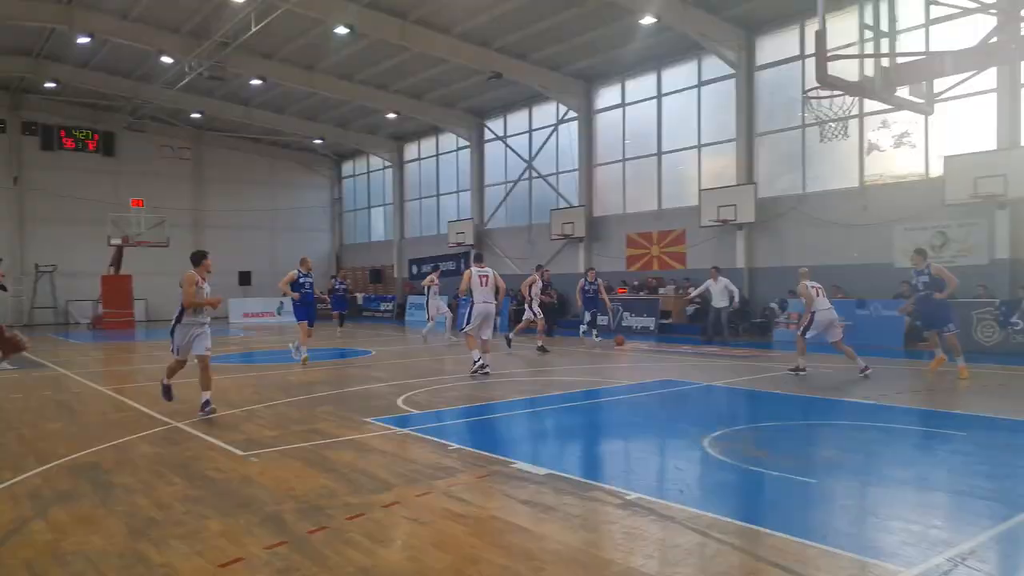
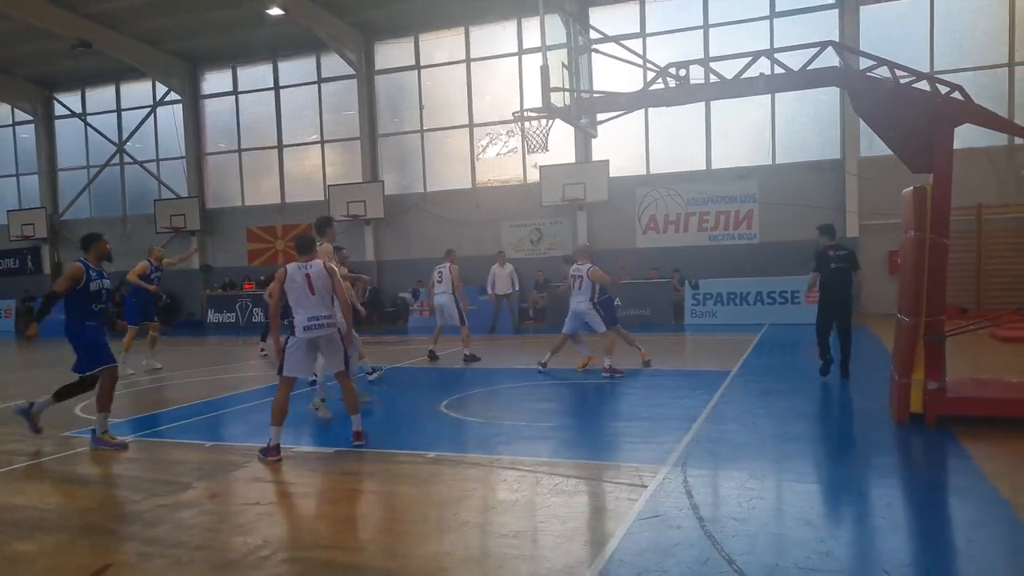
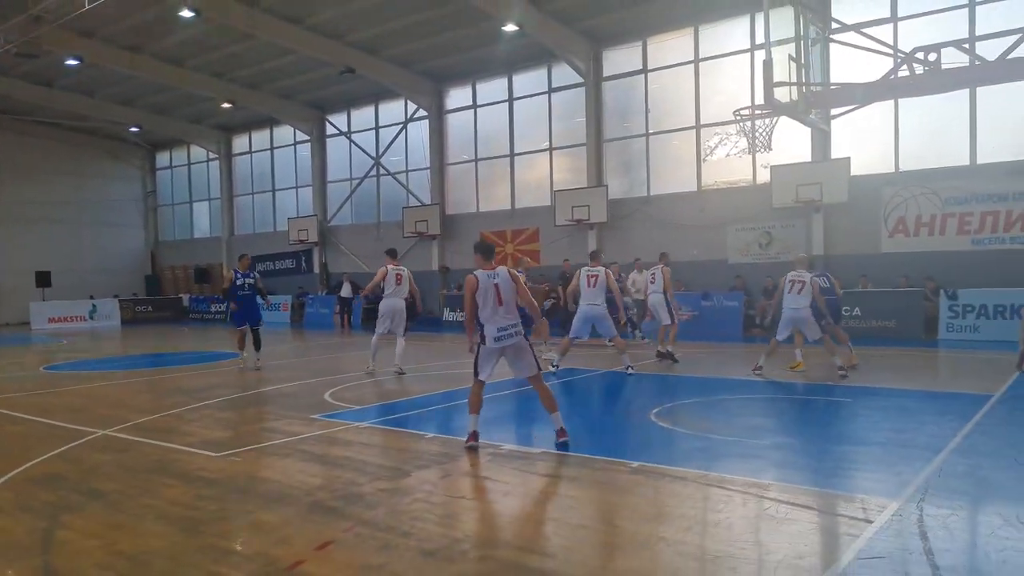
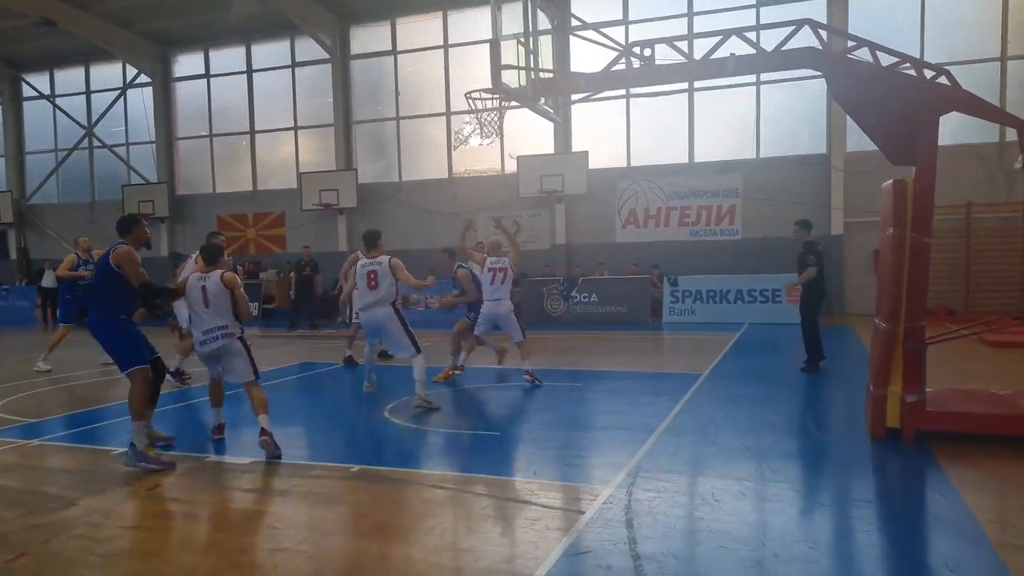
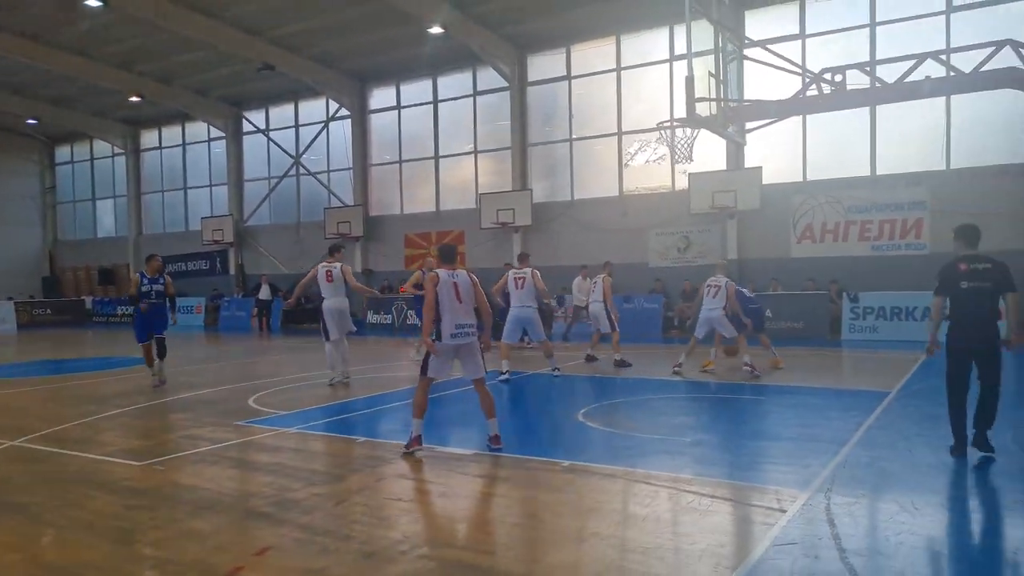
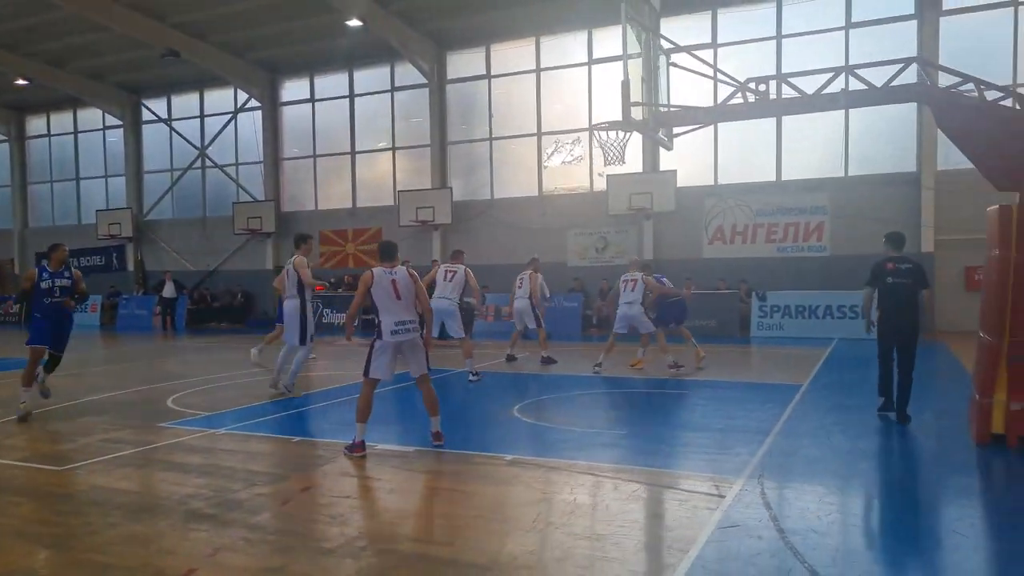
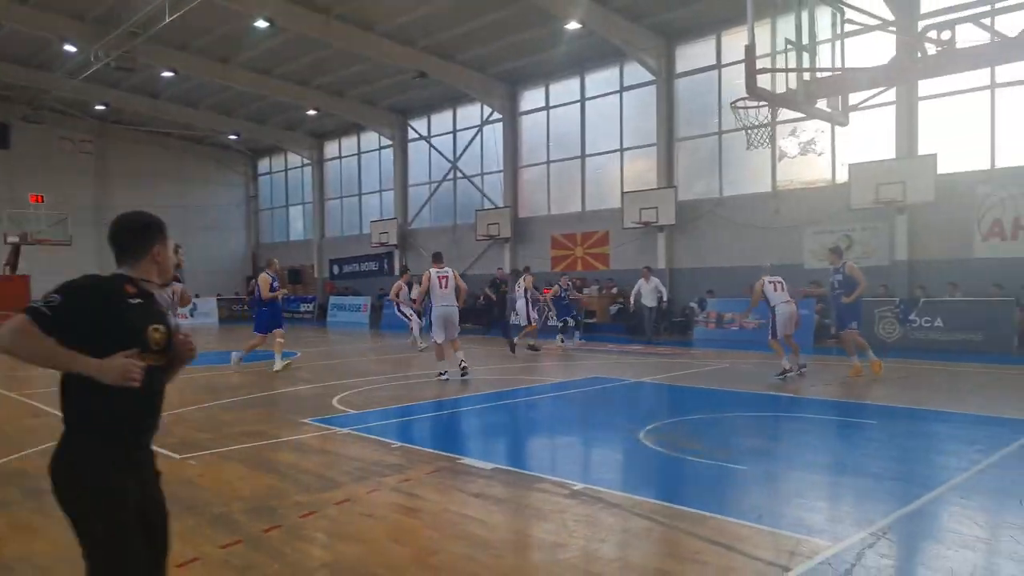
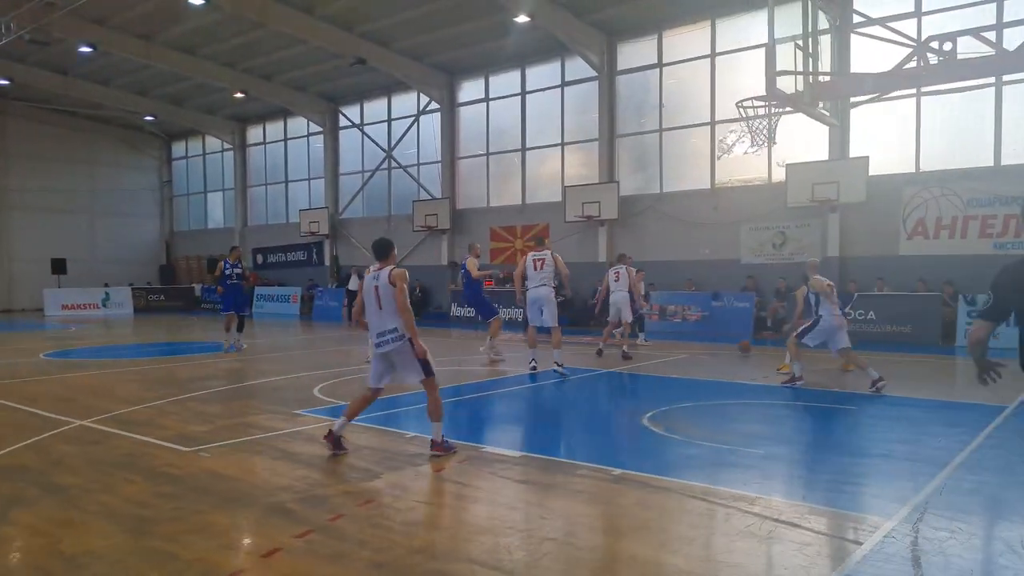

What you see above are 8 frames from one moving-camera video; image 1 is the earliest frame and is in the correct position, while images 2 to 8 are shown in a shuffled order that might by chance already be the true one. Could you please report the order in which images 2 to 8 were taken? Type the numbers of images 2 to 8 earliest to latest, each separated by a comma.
7, 8, 3, 5, 6, 2, 4
